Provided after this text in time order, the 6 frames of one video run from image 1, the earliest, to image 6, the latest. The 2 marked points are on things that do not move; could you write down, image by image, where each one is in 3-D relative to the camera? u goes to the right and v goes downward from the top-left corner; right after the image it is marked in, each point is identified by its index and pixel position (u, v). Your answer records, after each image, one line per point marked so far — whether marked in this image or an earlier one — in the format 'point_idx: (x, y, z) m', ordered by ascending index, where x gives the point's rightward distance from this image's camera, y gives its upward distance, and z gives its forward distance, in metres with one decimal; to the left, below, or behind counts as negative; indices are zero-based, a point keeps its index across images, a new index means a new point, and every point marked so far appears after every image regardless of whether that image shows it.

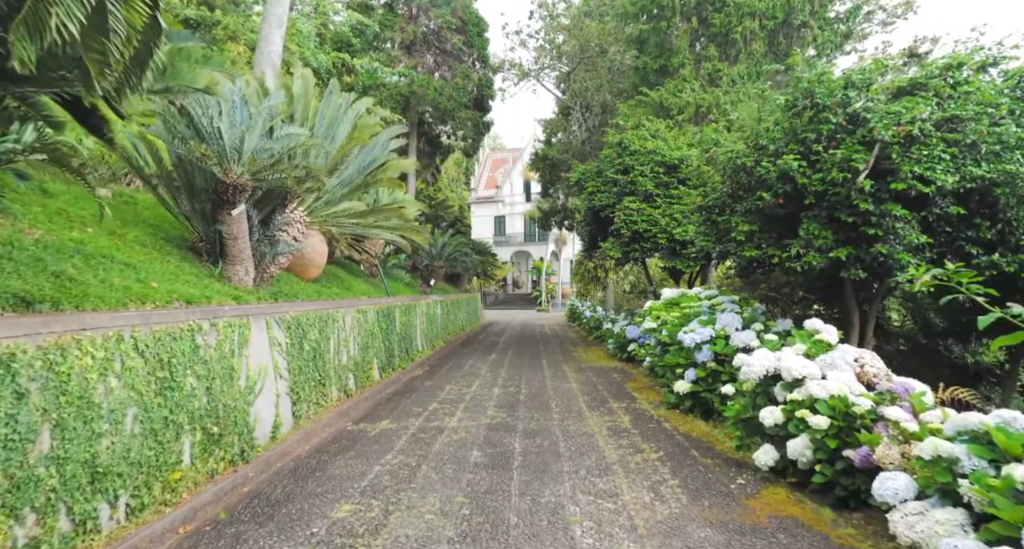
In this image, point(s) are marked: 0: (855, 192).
0: (+2.8, +0.7, +4.9) m
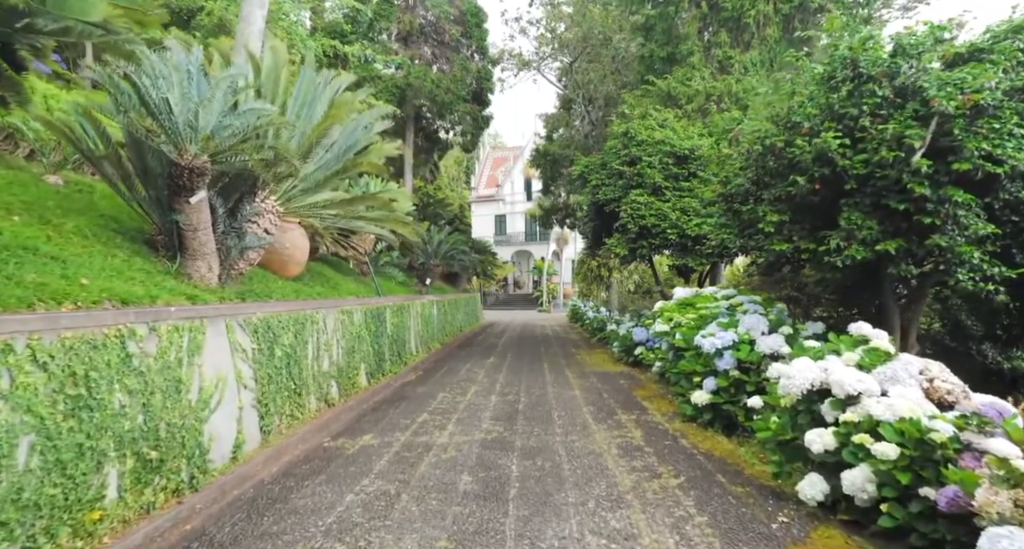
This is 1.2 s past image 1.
0: (+2.7, +0.7, +4.3) m
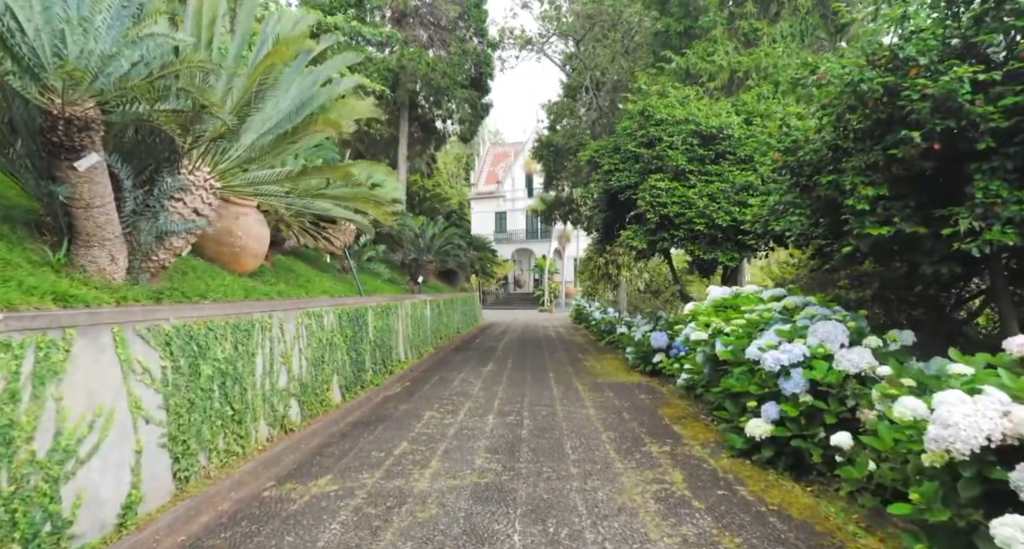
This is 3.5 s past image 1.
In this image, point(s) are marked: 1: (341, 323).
0: (+2.8, +0.7, +2.9) m
1: (-2.0, -0.6, +7.2) m
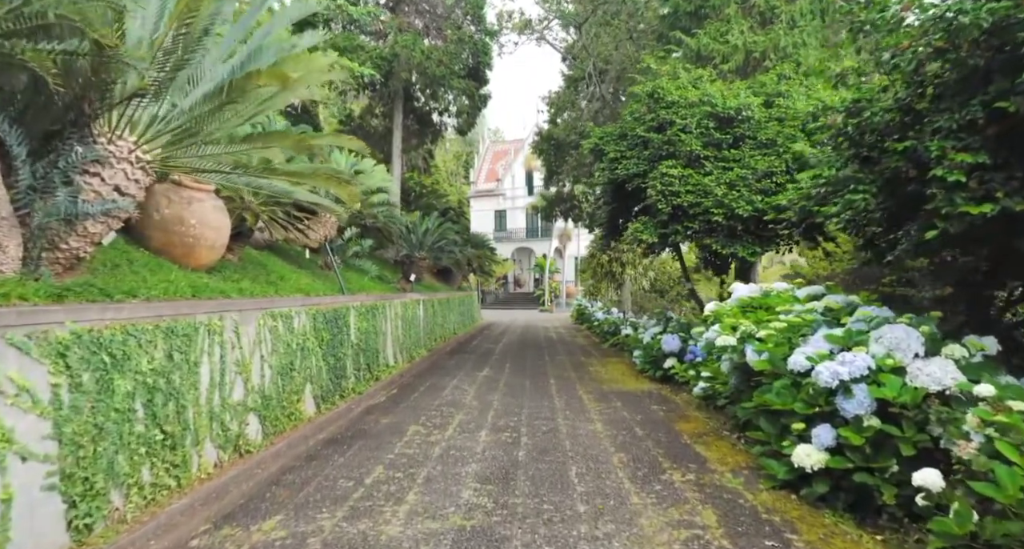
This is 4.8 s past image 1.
0: (+2.7, +0.8, +2.1) m
1: (-2.0, -0.5, +6.3) m
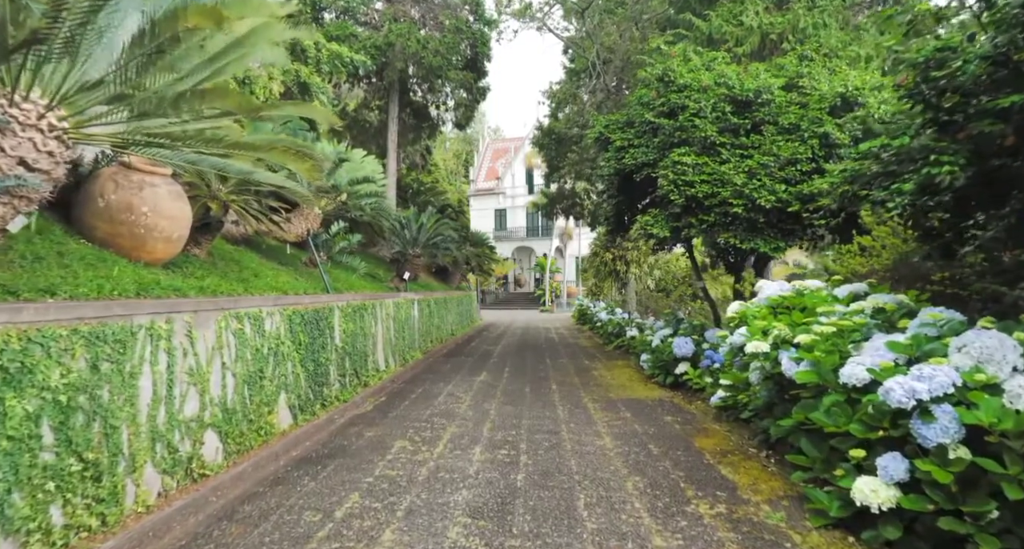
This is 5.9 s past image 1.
0: (+2.7, +0.8, +1.5) m
1: (-2.1, -0.5, +5.7) m
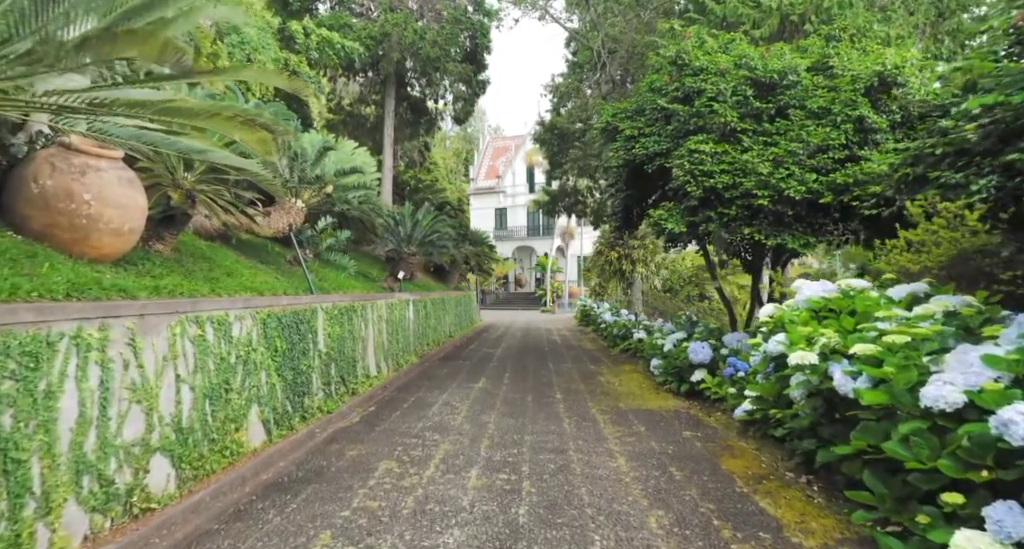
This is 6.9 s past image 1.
0: (+2.7, +0.8, +0.8) m
1: (-2.0, -0.5, +5.0) m
